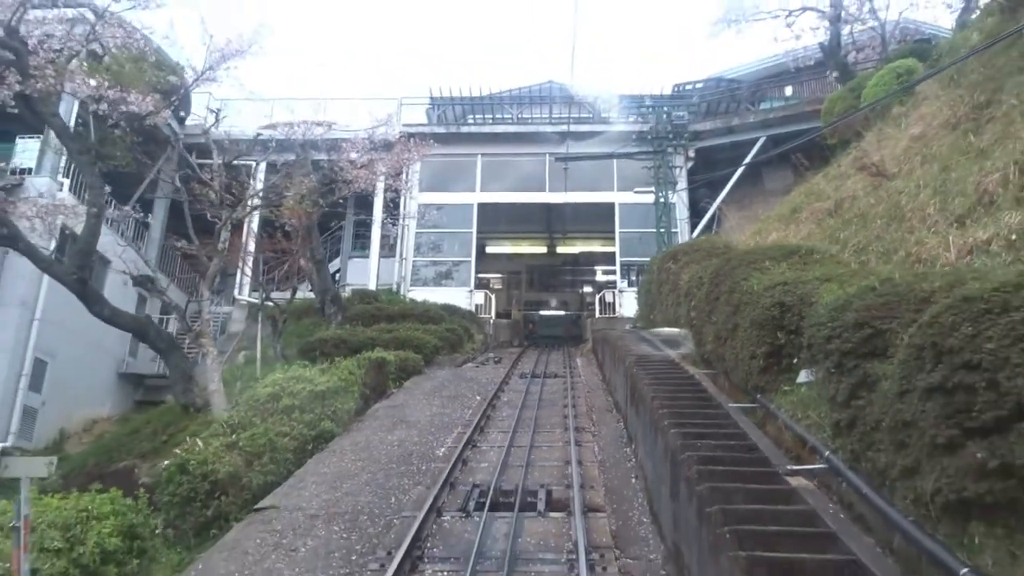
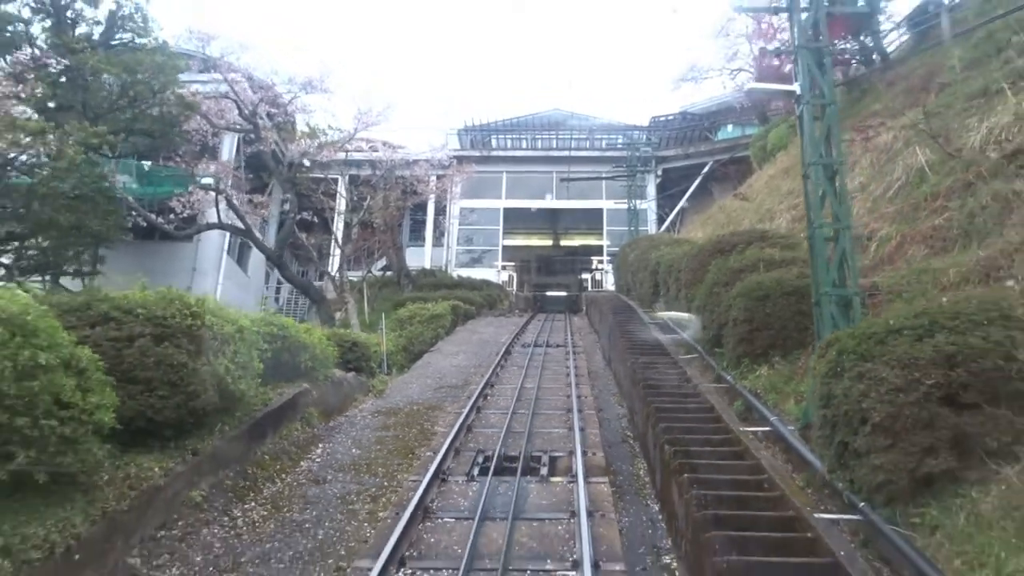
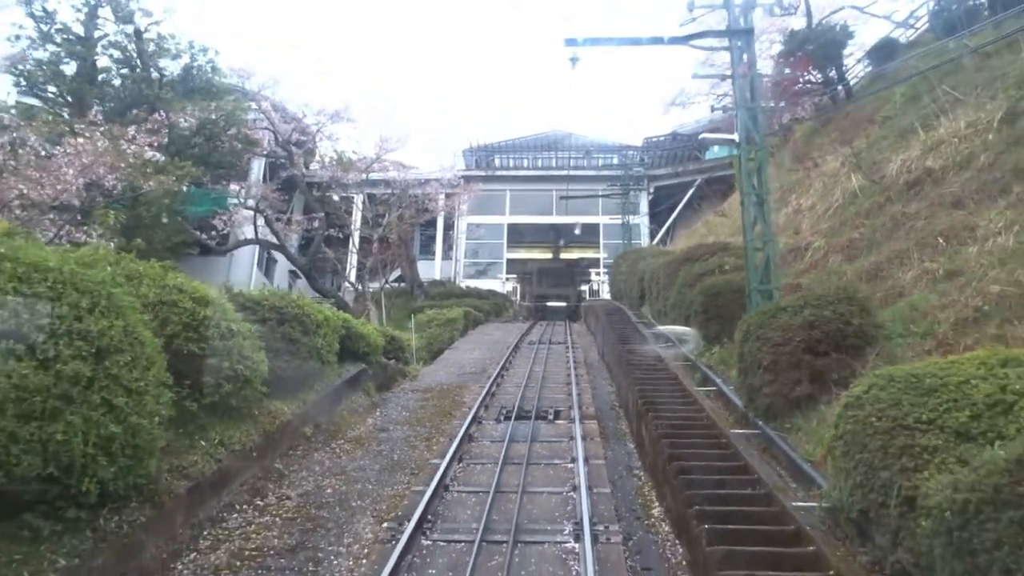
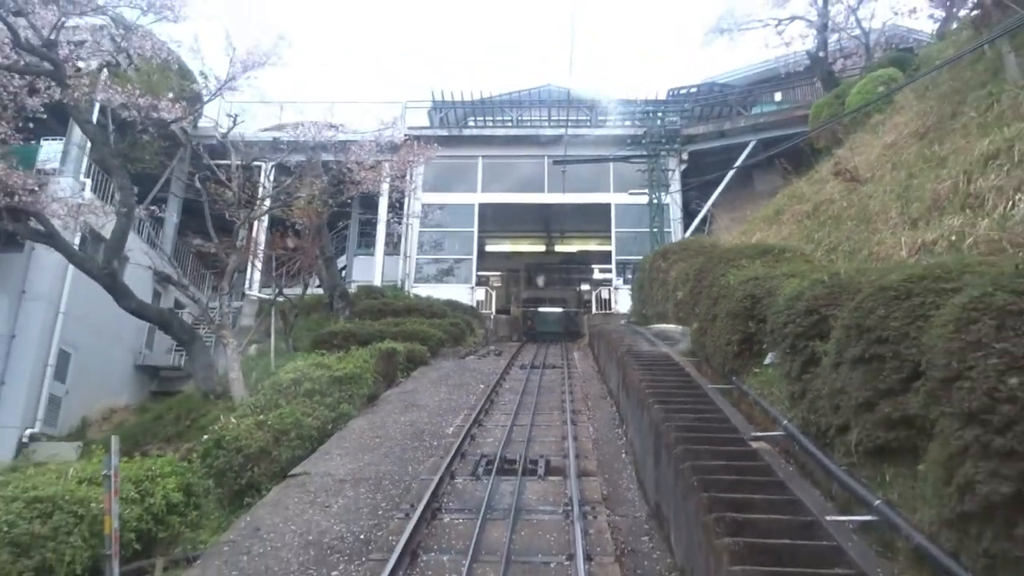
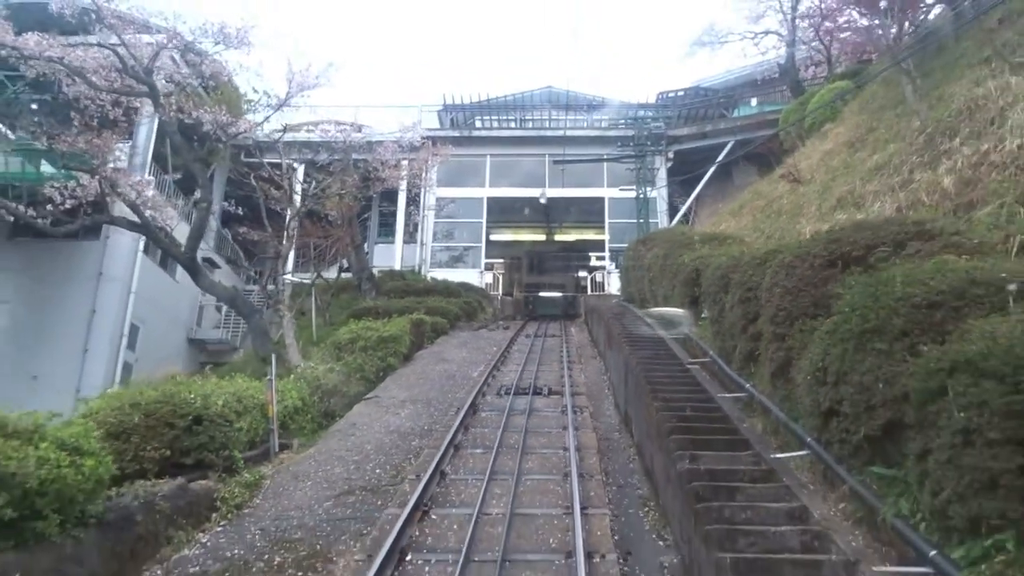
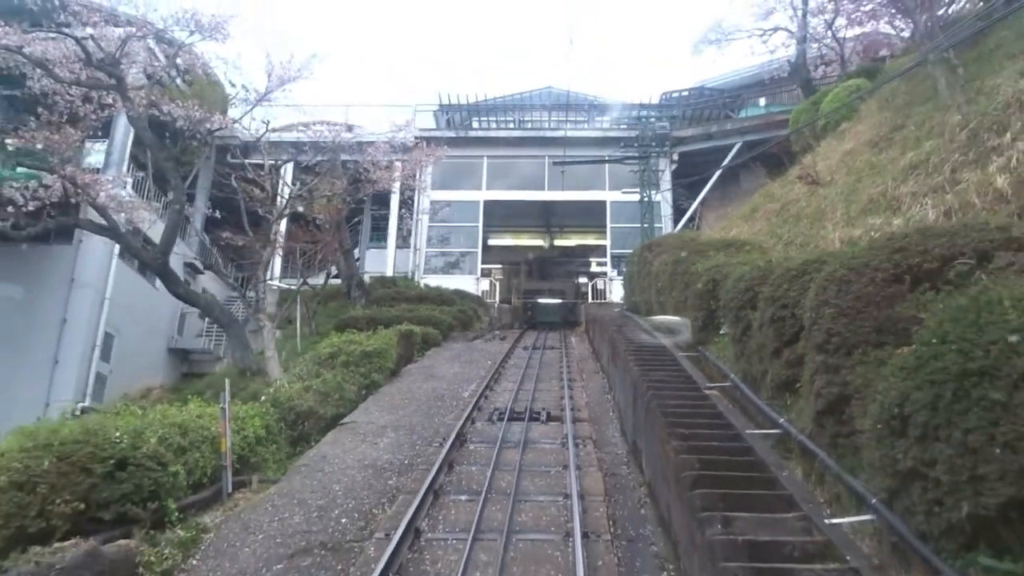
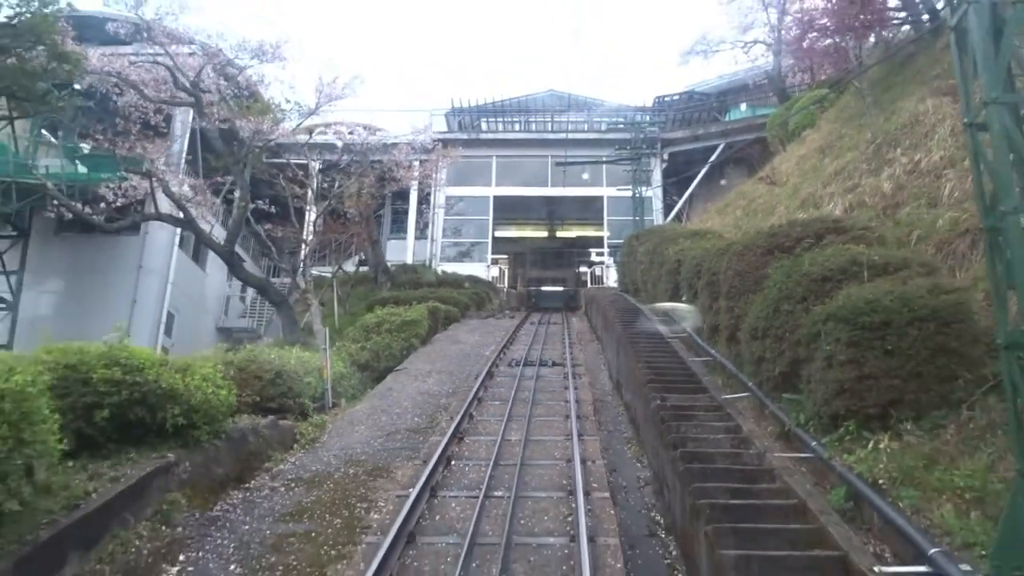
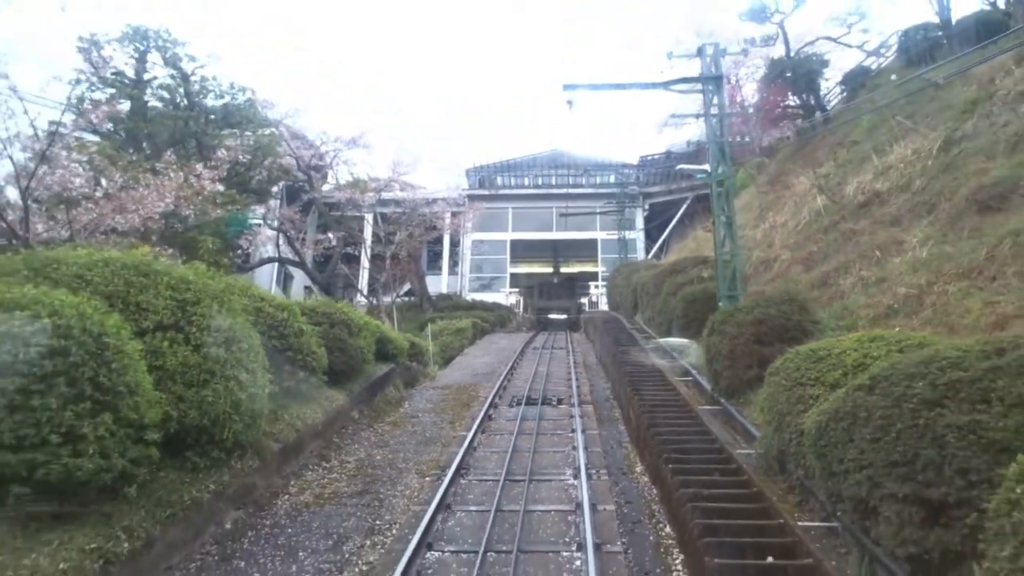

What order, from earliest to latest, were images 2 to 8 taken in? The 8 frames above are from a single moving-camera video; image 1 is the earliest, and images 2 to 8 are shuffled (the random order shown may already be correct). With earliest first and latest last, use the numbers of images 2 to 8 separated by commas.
4, 6, 5, 7, 2, 3, 8
